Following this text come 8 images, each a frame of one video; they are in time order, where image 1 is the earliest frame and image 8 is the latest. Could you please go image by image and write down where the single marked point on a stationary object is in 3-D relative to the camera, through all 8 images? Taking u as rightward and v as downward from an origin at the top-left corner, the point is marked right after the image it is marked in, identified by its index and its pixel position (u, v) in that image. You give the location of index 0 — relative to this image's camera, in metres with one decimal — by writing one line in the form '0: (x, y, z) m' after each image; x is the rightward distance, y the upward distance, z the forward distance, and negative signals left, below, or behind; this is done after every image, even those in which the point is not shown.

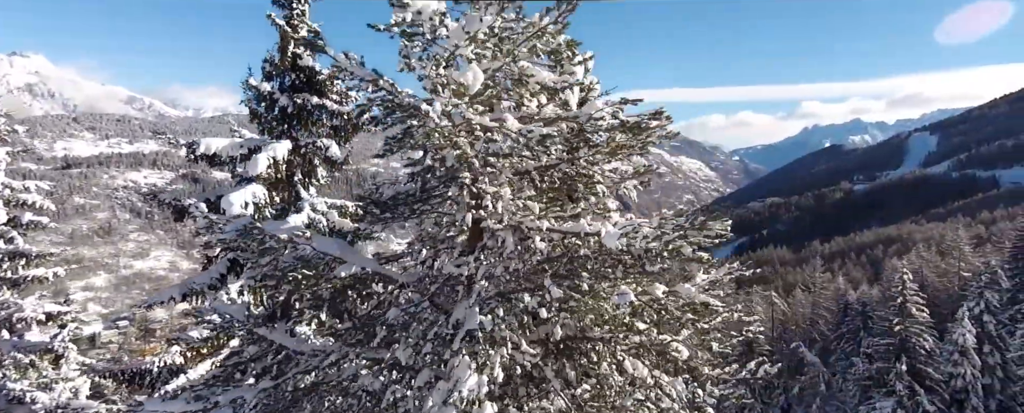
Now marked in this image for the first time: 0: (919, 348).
0: (+20.3, -6.8, +32.3) m
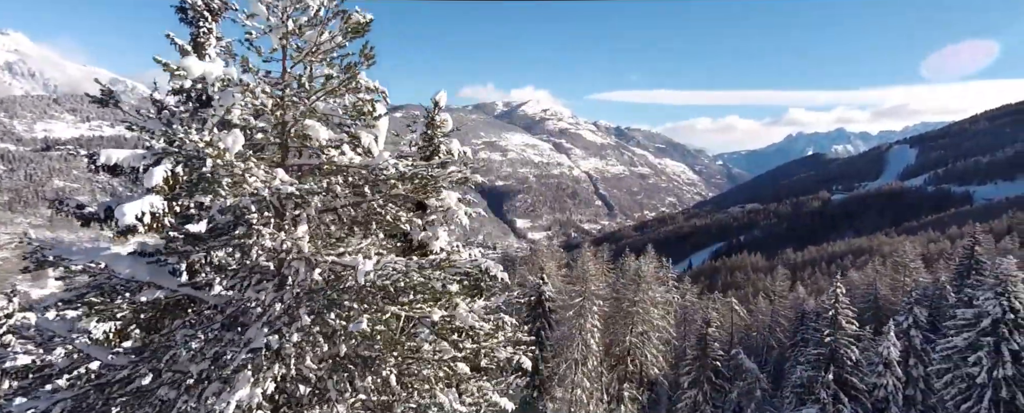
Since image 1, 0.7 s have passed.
0: (+17.3, -7.7, +33.8) m
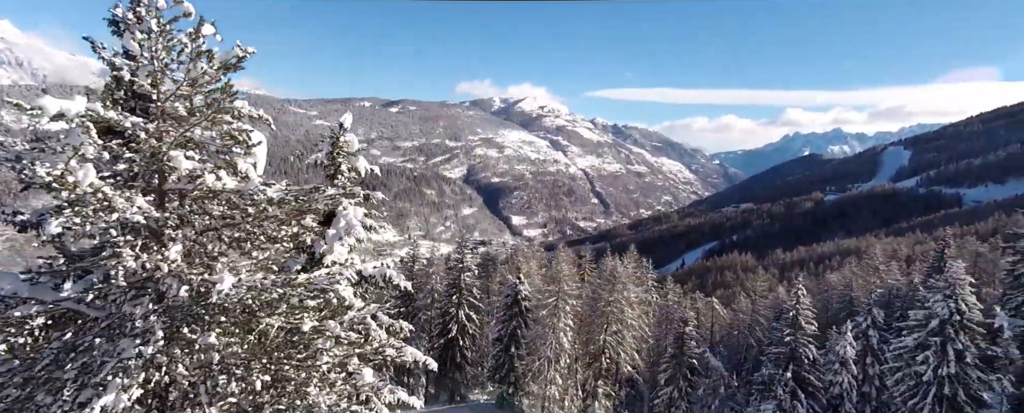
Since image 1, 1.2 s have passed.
0: (+15.4, -7.8, +34.7) m
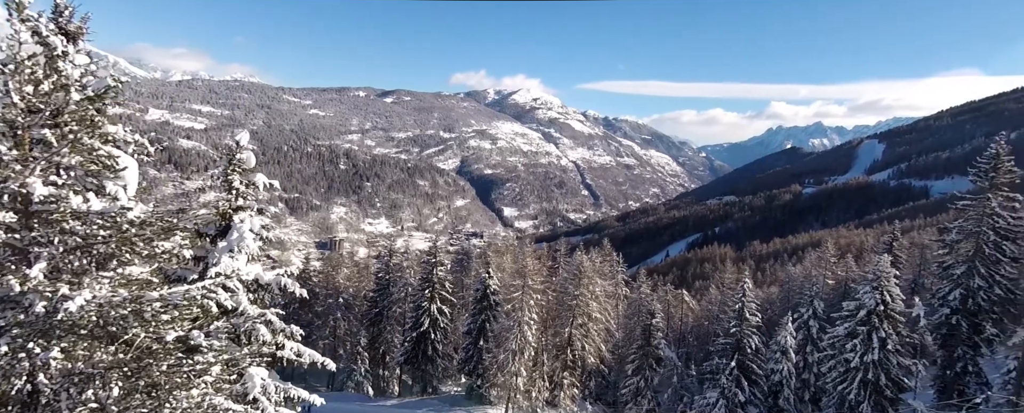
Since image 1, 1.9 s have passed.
0: (+12.8, -7.6, +36.2) m
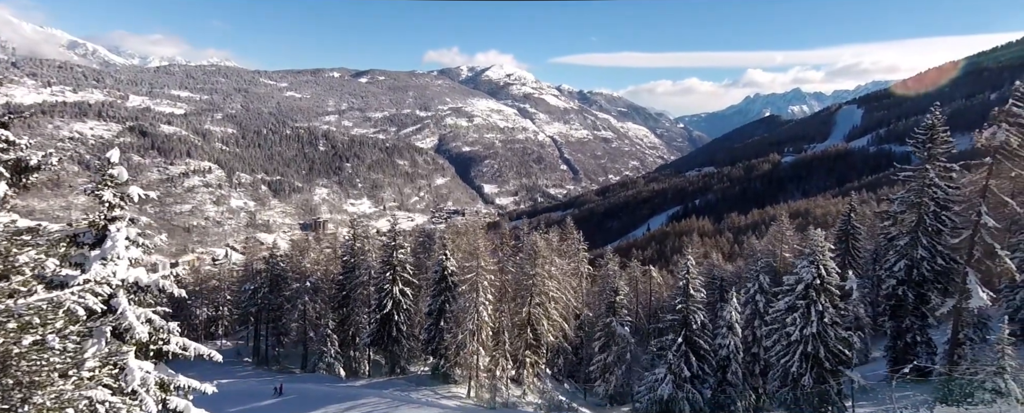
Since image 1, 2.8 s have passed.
0: (+10.2, -6.5, +37.2) m
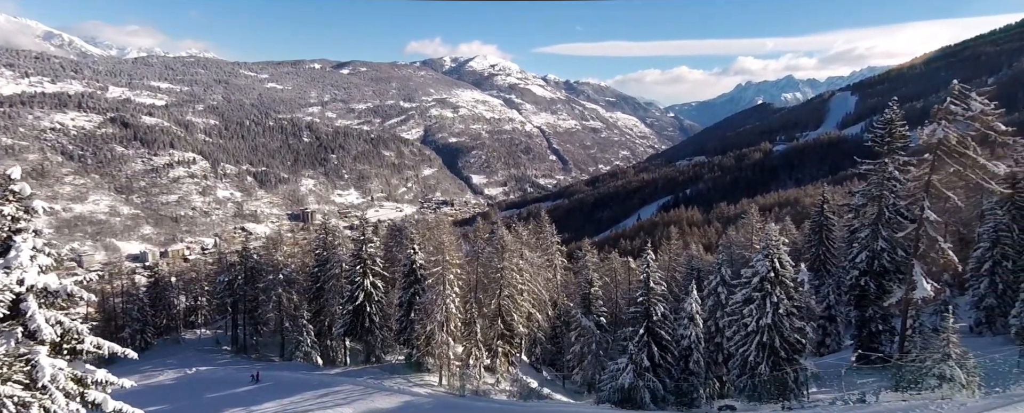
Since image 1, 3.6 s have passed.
0: (+8.3, -6.1, +38.1) m
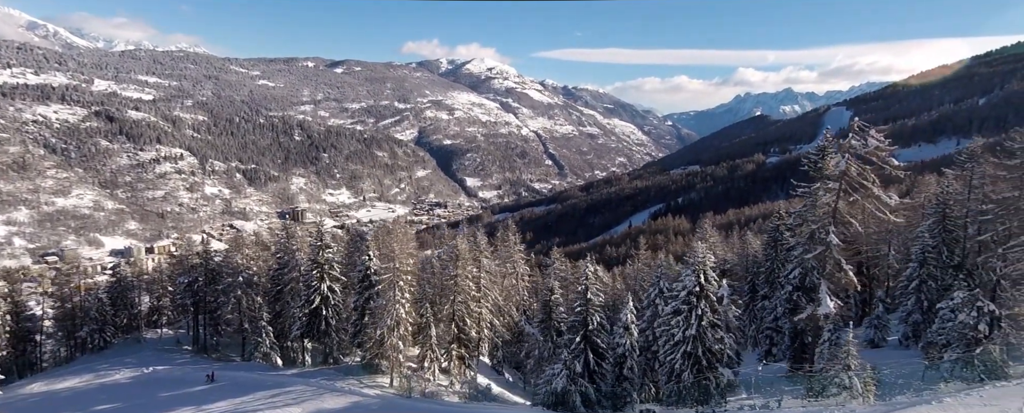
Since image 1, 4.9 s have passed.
0: (+4.9, -7.0, +40.2) m
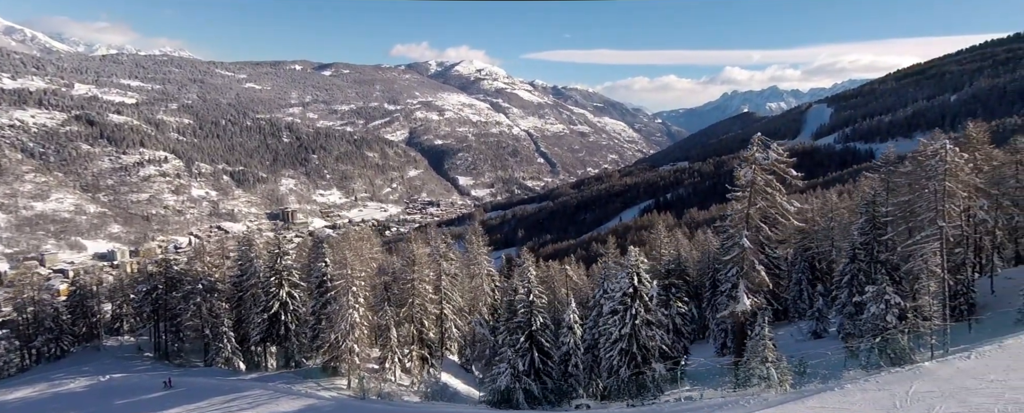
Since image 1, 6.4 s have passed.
0: (+1.6, -7.3, +42.0) m
